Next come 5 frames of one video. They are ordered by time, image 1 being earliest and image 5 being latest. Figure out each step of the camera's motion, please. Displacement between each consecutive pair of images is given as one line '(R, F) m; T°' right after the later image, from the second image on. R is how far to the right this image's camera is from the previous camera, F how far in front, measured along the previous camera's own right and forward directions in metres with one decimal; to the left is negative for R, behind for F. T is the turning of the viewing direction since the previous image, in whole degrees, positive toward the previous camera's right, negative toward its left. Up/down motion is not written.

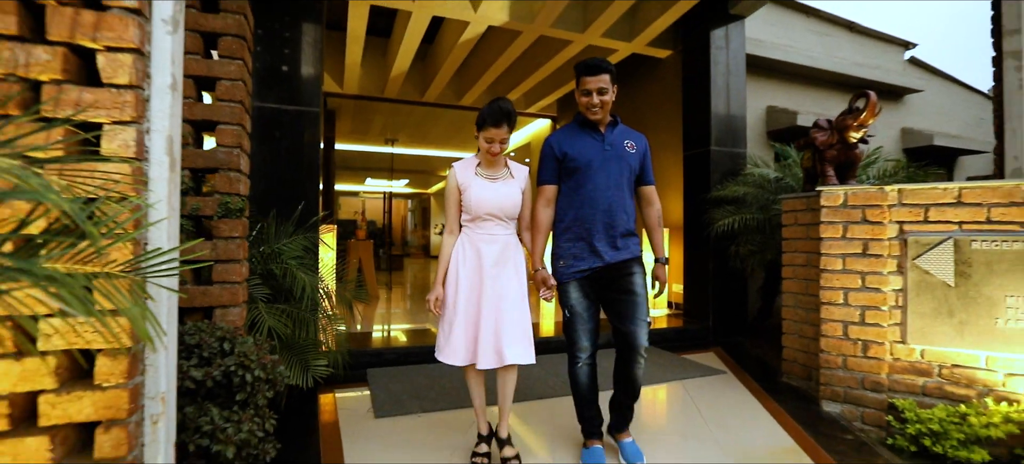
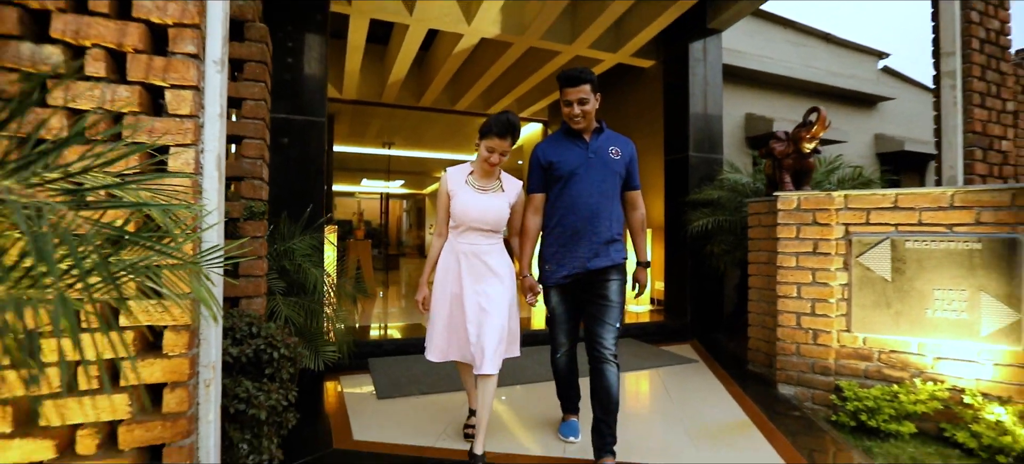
(0.0, -0.3) m; +1°
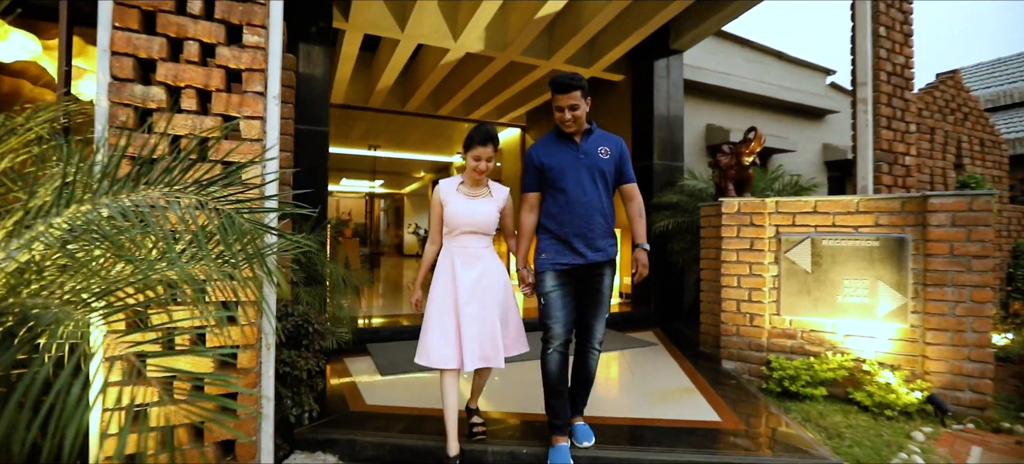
(-0.1, -0.5) m; +3°
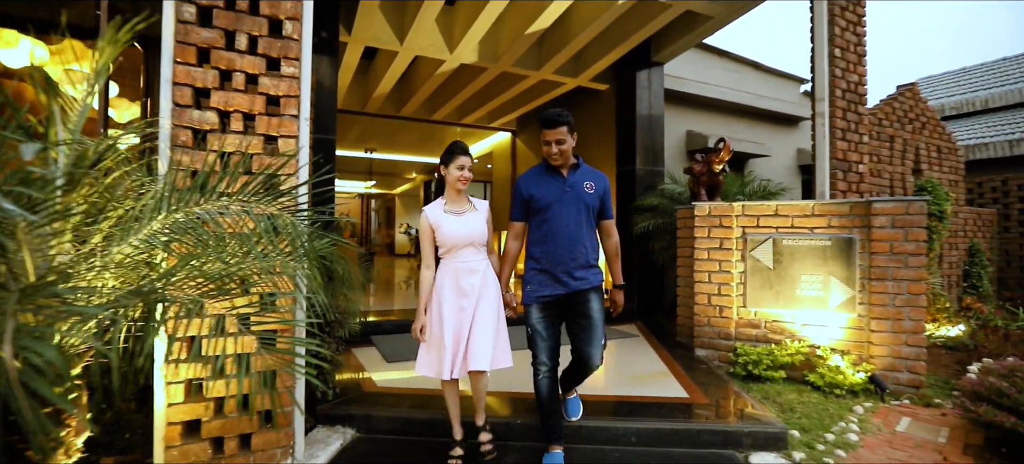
(0.0, -0.3) m; +1°
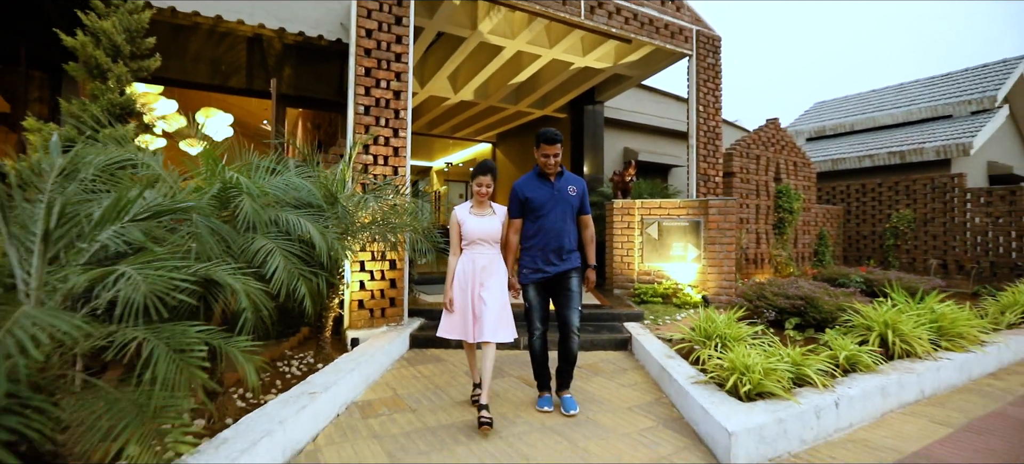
(-0.3, -2.3) m; +4°
